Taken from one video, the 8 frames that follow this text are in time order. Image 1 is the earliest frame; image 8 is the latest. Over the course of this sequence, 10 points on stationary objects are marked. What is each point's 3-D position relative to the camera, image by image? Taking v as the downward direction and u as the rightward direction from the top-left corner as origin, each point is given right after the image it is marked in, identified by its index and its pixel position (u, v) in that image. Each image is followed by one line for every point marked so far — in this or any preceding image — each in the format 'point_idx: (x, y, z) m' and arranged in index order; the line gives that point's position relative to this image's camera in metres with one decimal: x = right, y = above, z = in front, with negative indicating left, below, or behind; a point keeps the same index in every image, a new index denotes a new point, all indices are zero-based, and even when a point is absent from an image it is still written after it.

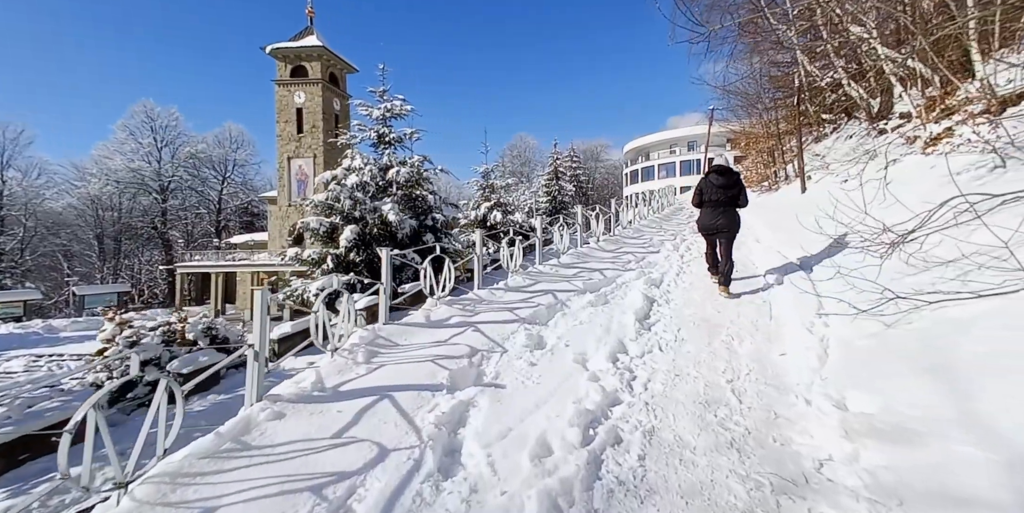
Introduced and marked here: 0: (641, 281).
0: (+1.6, -0.3, +5.1) m
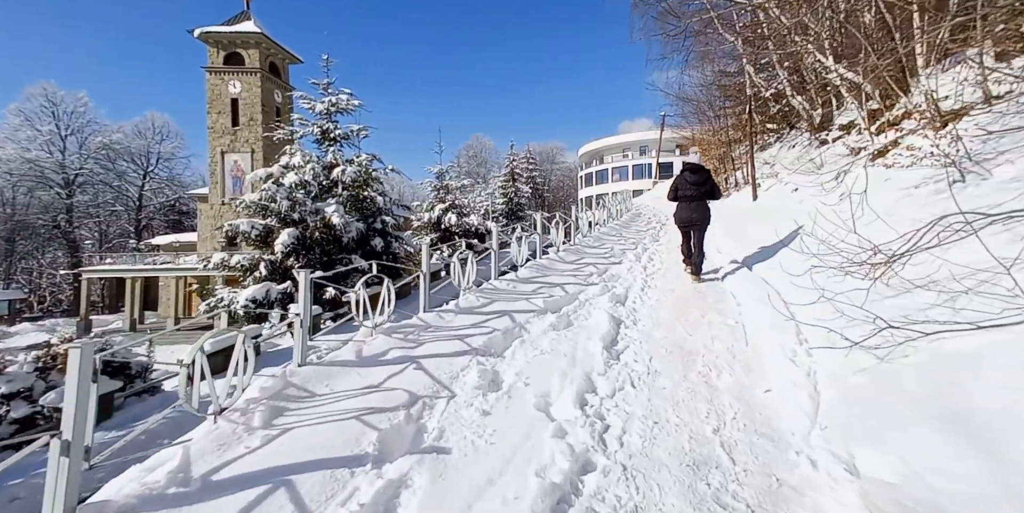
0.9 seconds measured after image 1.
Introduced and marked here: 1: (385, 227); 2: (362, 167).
0: (+1.0, -0.5, +4.7) m
1: (-4.1, +1.0, +13.6) m
2: (-4.7, +2.8, +13.3) m
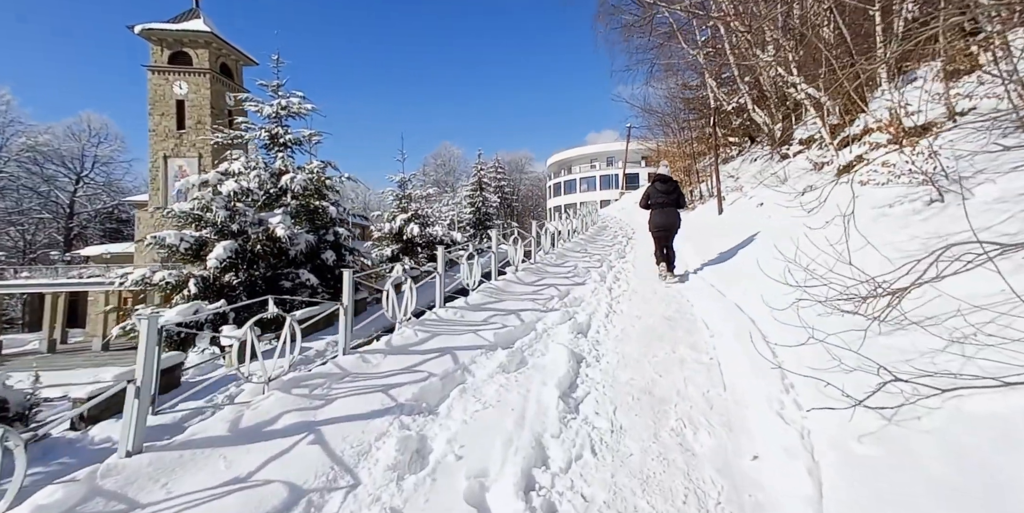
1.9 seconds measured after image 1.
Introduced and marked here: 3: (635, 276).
0: (+0.5, -0.7, +4.2) m
1: (-5.3, +0.5, +12.7) m
2: (-5.8, +2.4, +12.4) m
3: (+1.8, -0.3, +6.3) m
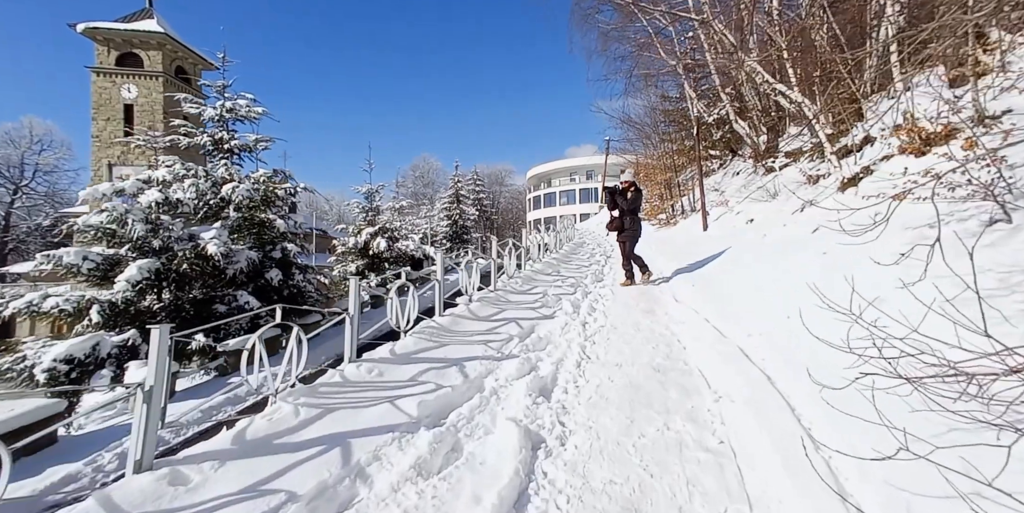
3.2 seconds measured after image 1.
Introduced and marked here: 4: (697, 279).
0: (+0.1, -1.0, +3.1) m
1: (-6.1, 0.0, +11.4) m
2: (-6.7, +1.9, +11.2) m
3: (+1.3, -0.6, +5.3) m
4: (+2.8, -0.3, +6.5) m
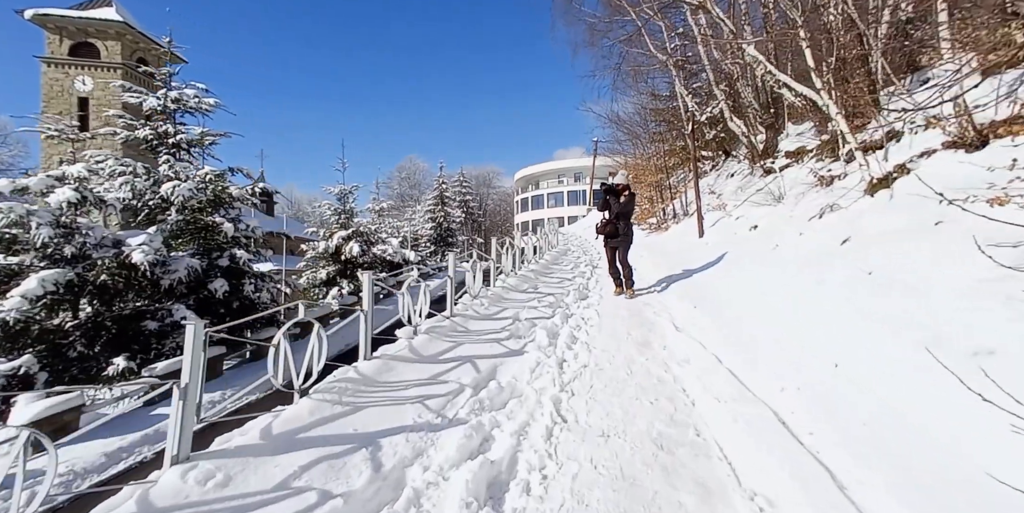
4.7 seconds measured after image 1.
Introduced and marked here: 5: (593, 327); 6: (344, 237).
0: (-0.3, -1.2, +2.0) m
1: (-6.6, -0.2, +10.2) m
2: (-7.2, +1.7, +9.9) m
3: (+0.9, -0.8, +4.3) m
4: (+2.4, -0.5, +5.5) m
5: (+0.9, -0.7, +4.5) m
6: (-6.6, +0.8, +16.6) m
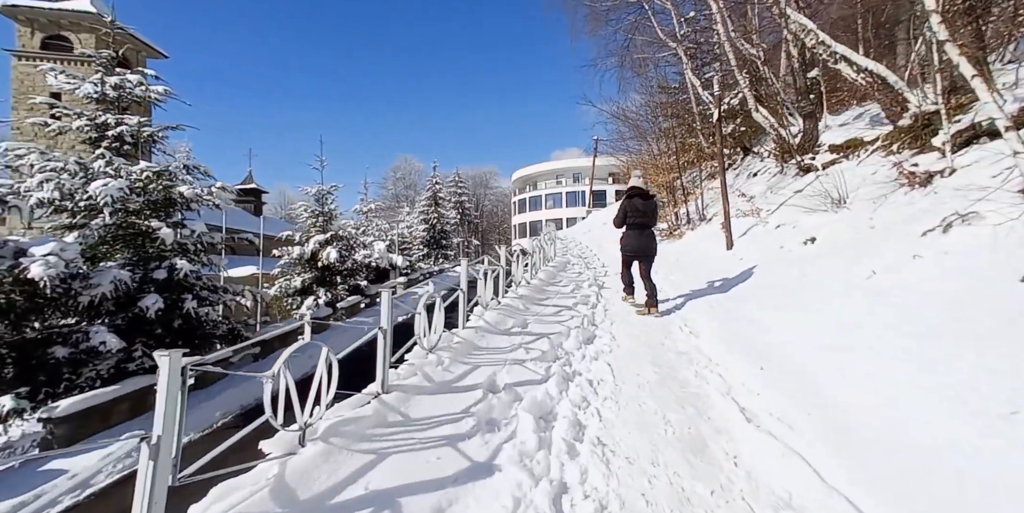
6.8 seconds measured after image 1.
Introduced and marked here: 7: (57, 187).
0: (-0.5, -1.4, +0.4) m
1: (-6.9, -0.4, +8.5) m
2: (-7.4, +1.5, +8.3) m
3: (+0.7, -1.0, +2.7) m
4: (+2.2, -0.8, +3.9) m
5: (+0.7, -1.0, +2.9) m
6: (-6.8, +0.5, +14.9) m
7: (-8.5, +1.3, +7.4) m
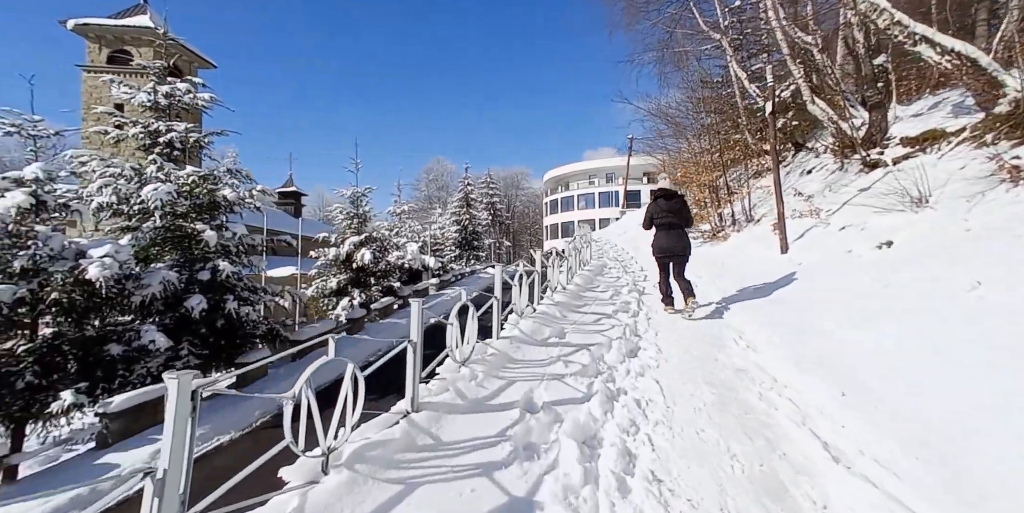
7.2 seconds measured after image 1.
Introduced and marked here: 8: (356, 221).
0: (-0.4, -1.4, +0.2) m
1: (-6.2, -0.4, +8.7) m
2: (-6.8, +1.4, +8.5) m
3: (+0.9, -1.1, +2.4) m
4: (+2.5, -0.8, +3.4) m
5: (+0.9, -1.1, +2.6) m
6: (-5.7, +0.5, +15.1) m
7: (-7.9, +1.2, +7.7) m
8: (-6.0, +1.3, +16.0) m
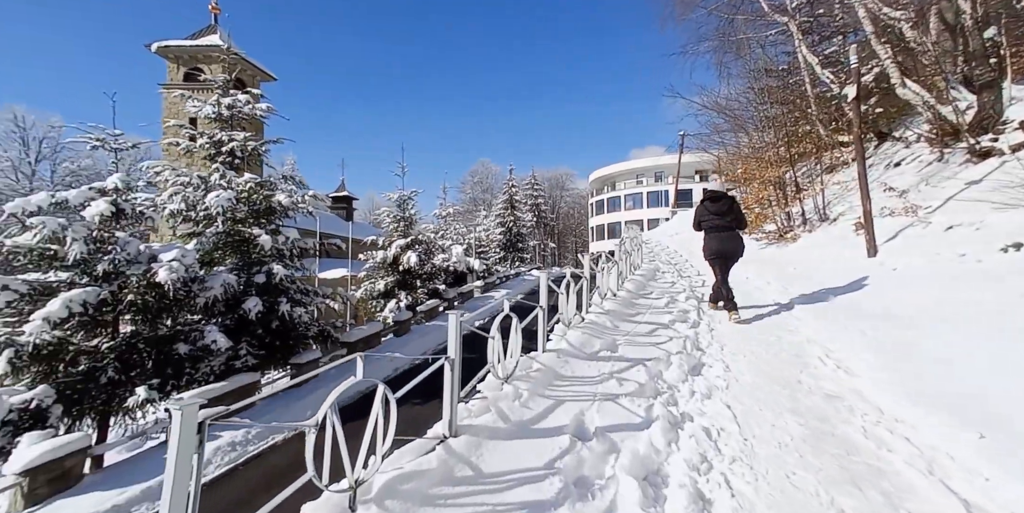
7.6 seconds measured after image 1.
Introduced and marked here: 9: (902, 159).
0: (-0.4, -1.5, -0.1) m
1: (-5.2, -0.5, +9.1) m
2: (-5.8, +1.4, +8.9) m
3: (+1.2, -1.1, +2.0) m
4: (+2.8, -0.8, +2.9) m
5: (+1.2, -1.1, +2.2) m
6: (-4.1, +0.4, +15.4) m
7: (-7.0, +1.1, +8.2) m
8: (-4.3, +1.2, +16.3) m
9: (+8.0, +2.0, +8.7) m
